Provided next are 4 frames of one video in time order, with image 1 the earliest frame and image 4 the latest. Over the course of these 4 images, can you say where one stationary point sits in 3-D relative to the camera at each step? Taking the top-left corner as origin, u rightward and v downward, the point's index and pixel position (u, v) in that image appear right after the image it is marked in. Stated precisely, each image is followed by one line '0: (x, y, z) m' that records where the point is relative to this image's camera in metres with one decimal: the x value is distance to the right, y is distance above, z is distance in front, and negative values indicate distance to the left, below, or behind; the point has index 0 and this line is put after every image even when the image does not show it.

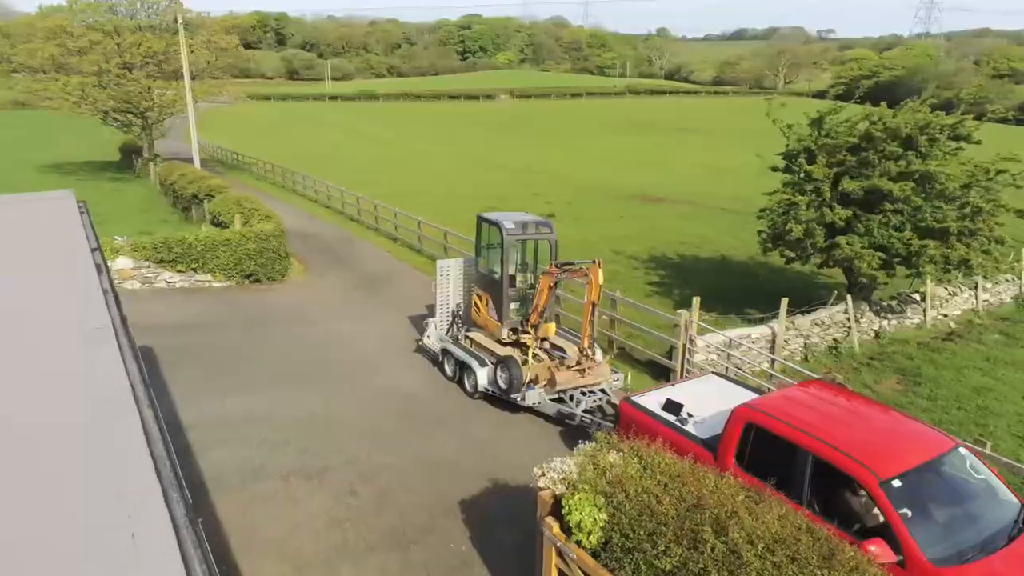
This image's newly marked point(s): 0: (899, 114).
0: (+7.0, +3.2, +13.6) m
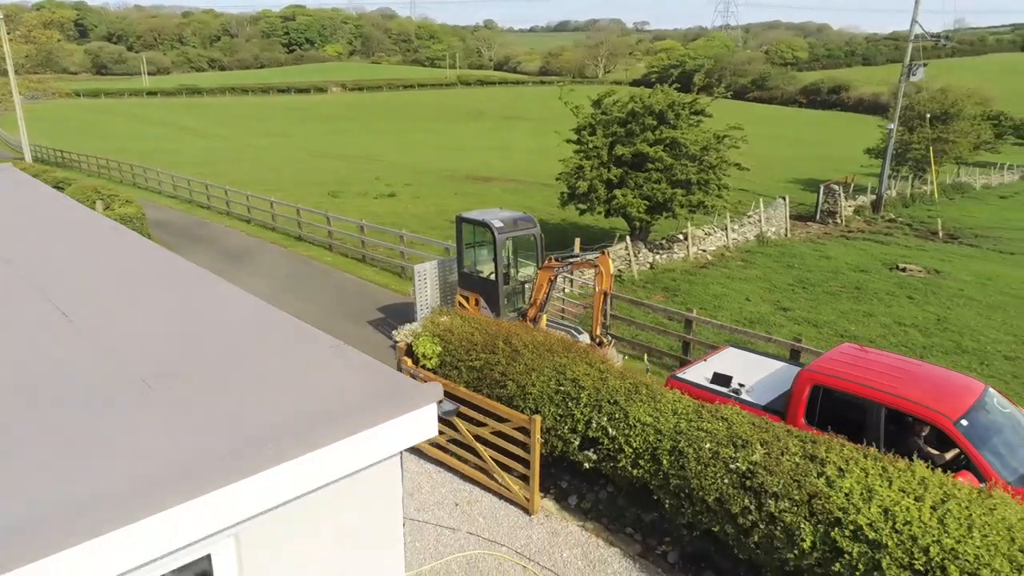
0: (+3.4, +4.6, +17.8) m
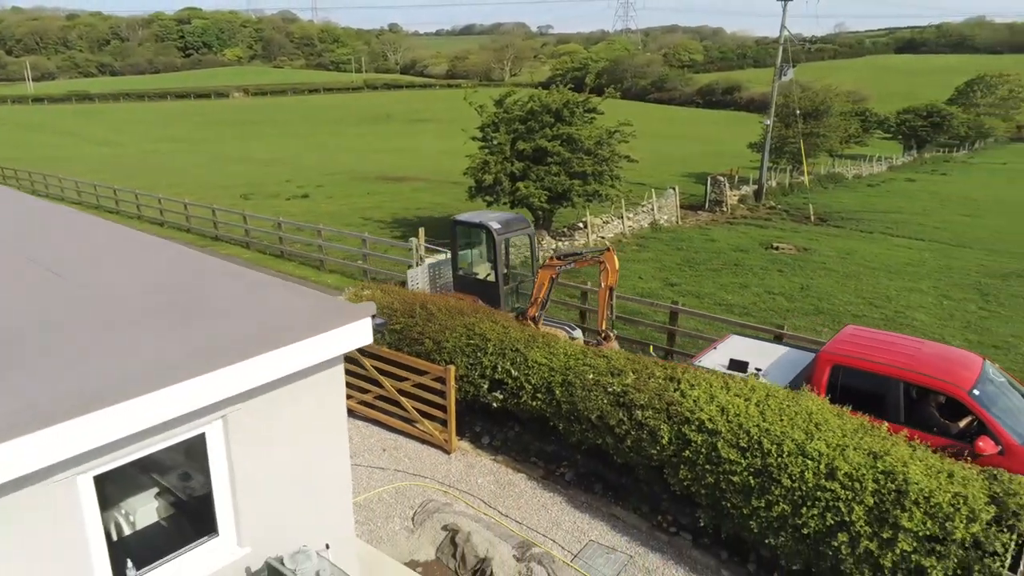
0: (+1.0, +5.0, +19.4) m
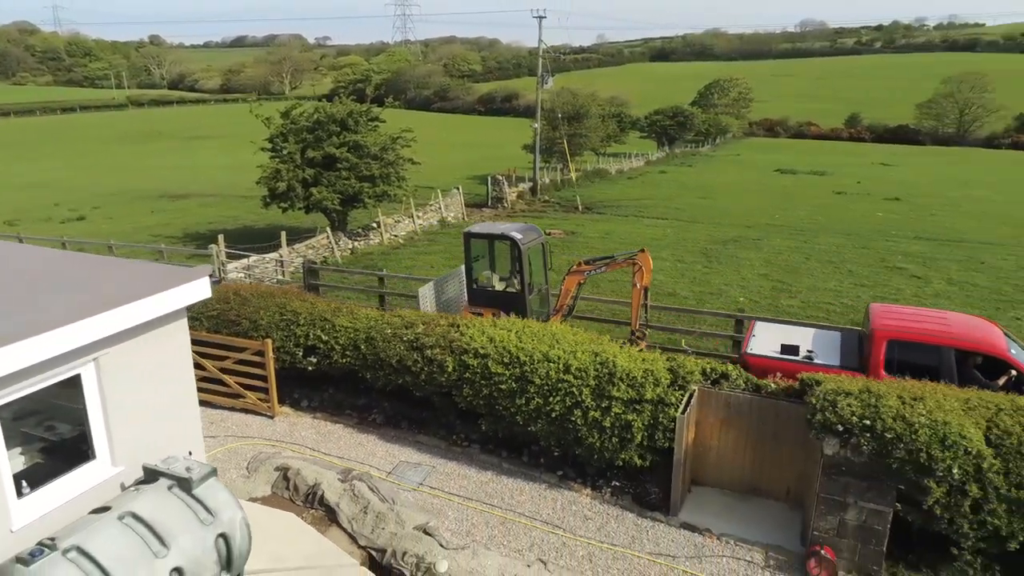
0: (-5.0, +5.1, +20.8) m
